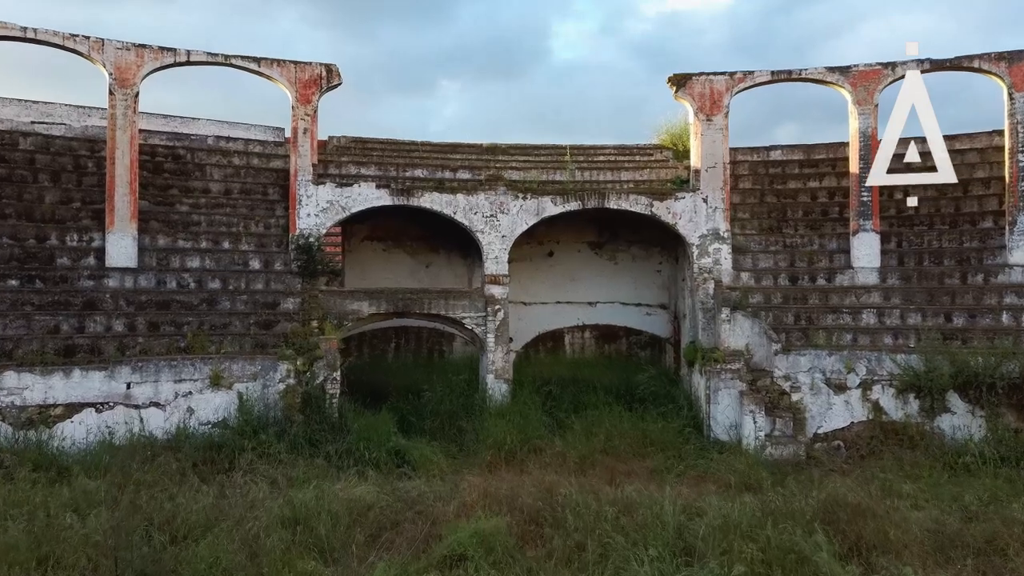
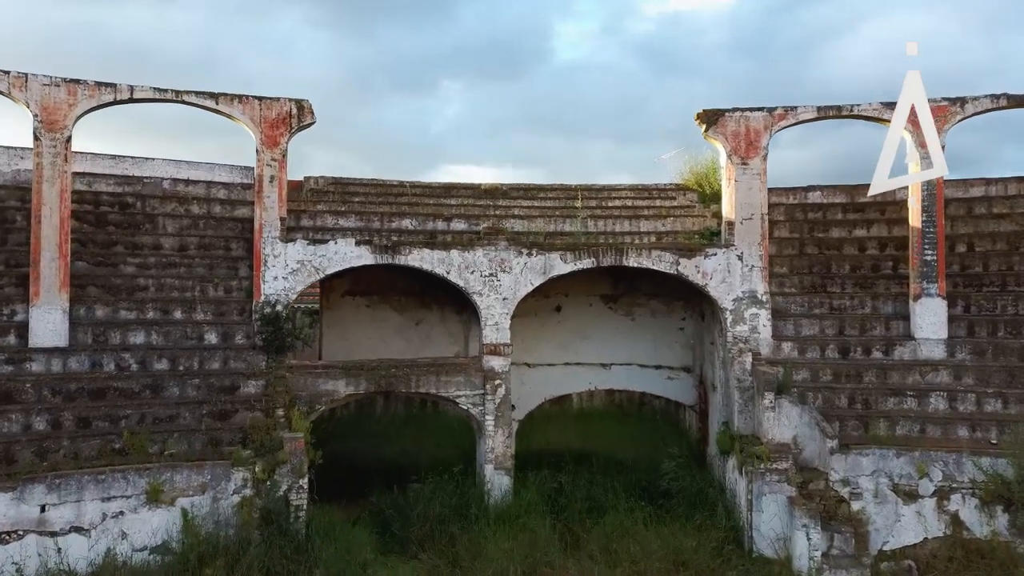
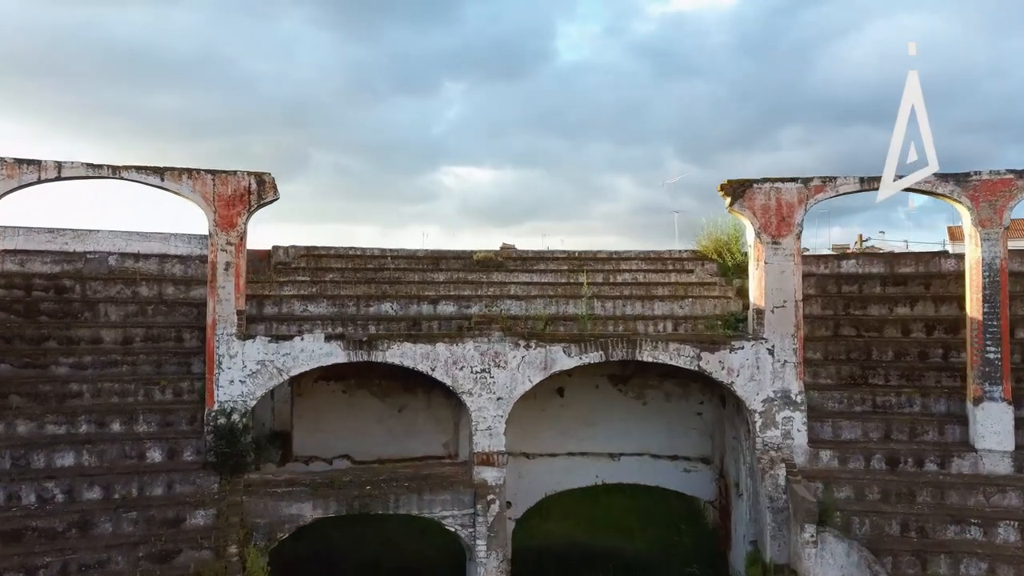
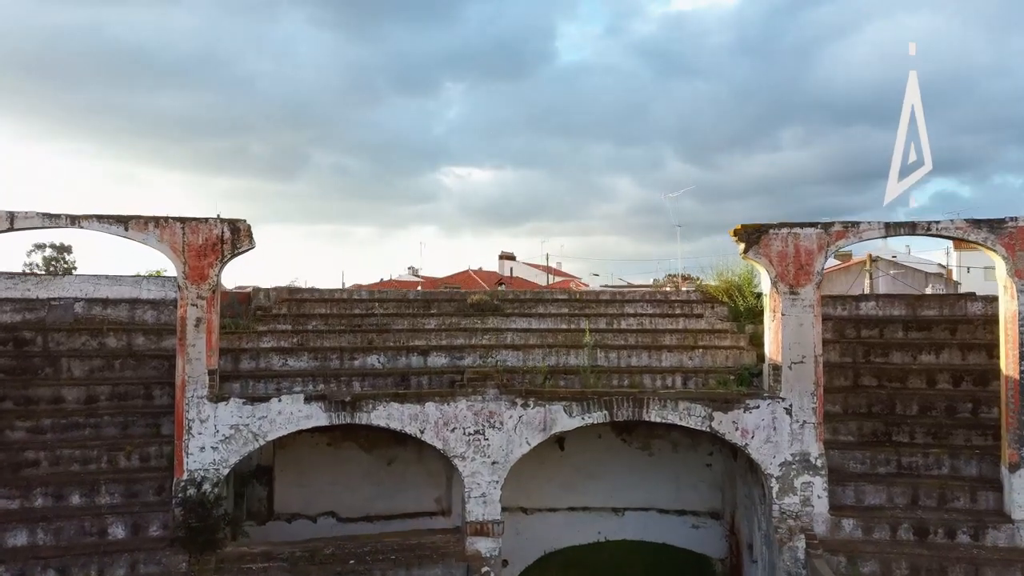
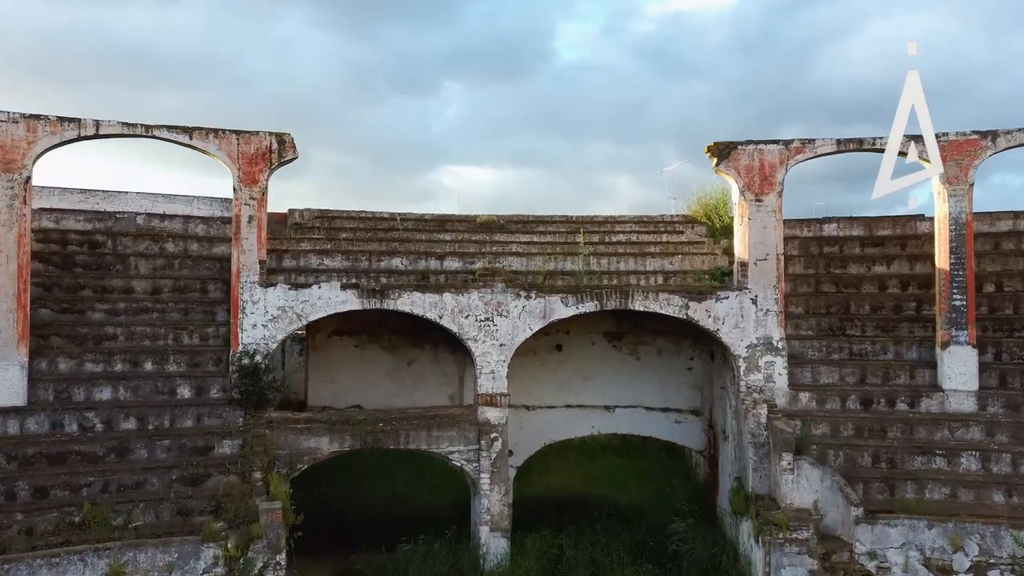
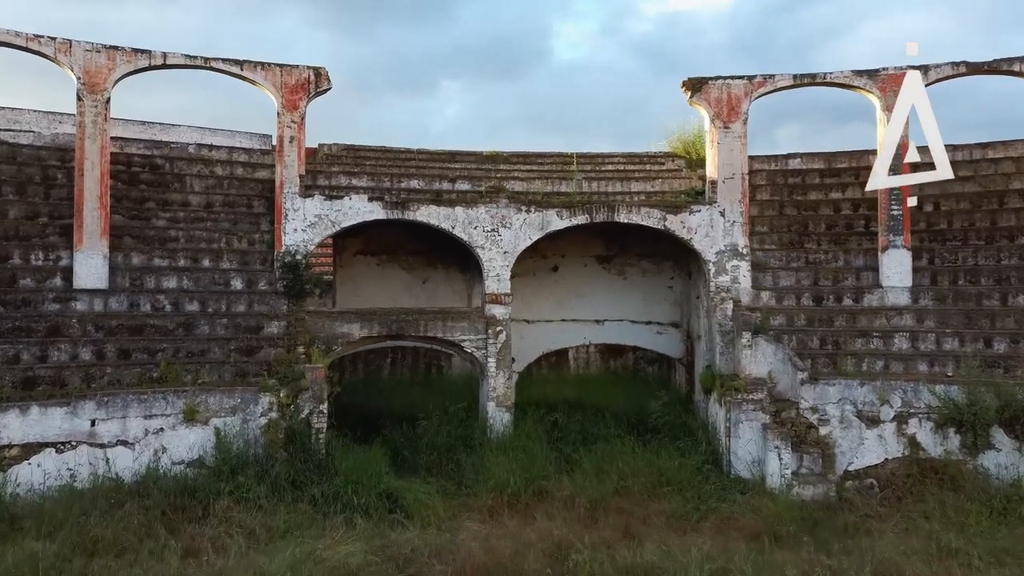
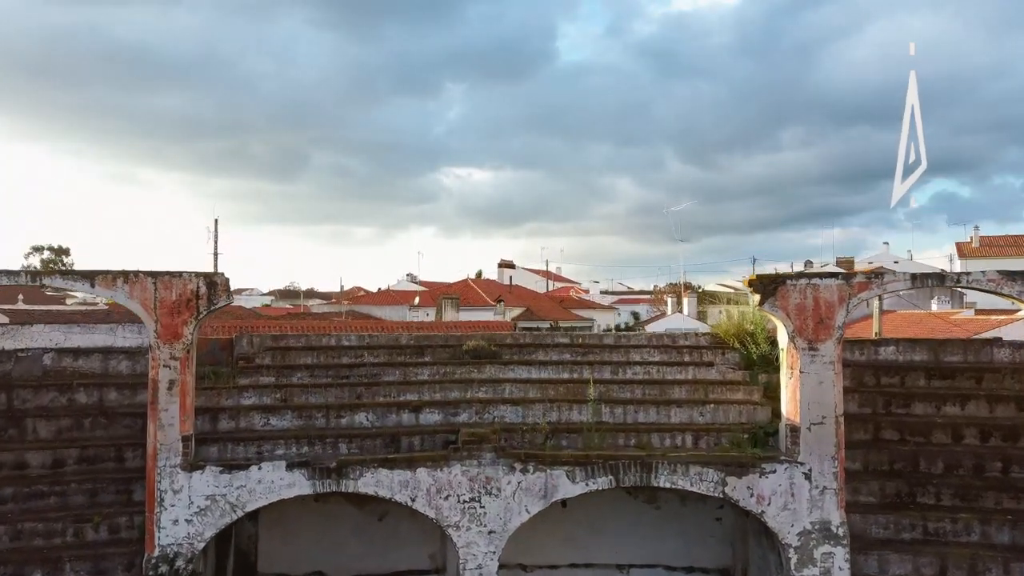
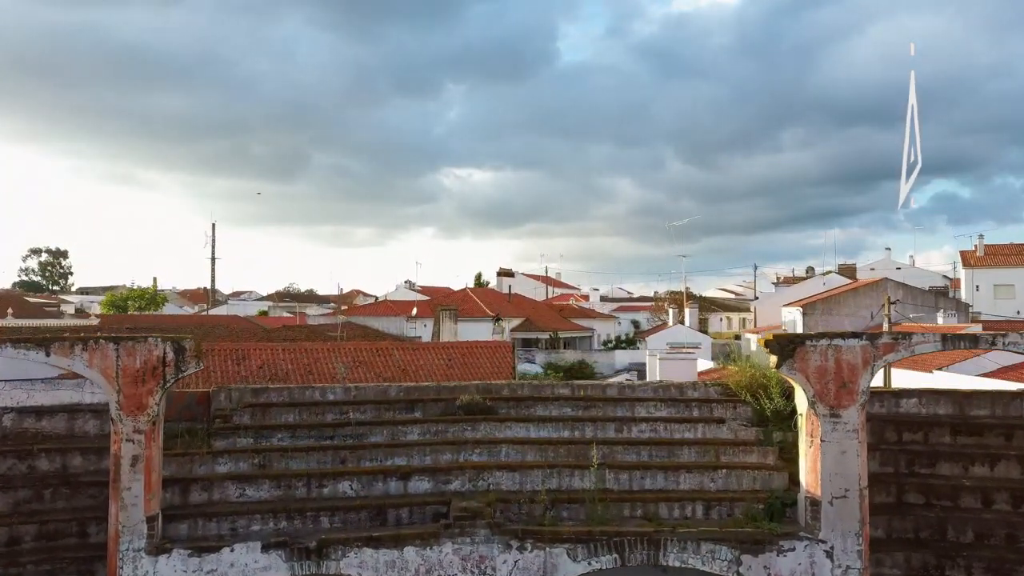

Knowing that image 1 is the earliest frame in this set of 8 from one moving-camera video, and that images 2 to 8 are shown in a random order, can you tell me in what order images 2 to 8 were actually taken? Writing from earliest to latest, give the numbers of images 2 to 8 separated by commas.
6, 2, 5, 3, 4, 7, 8
